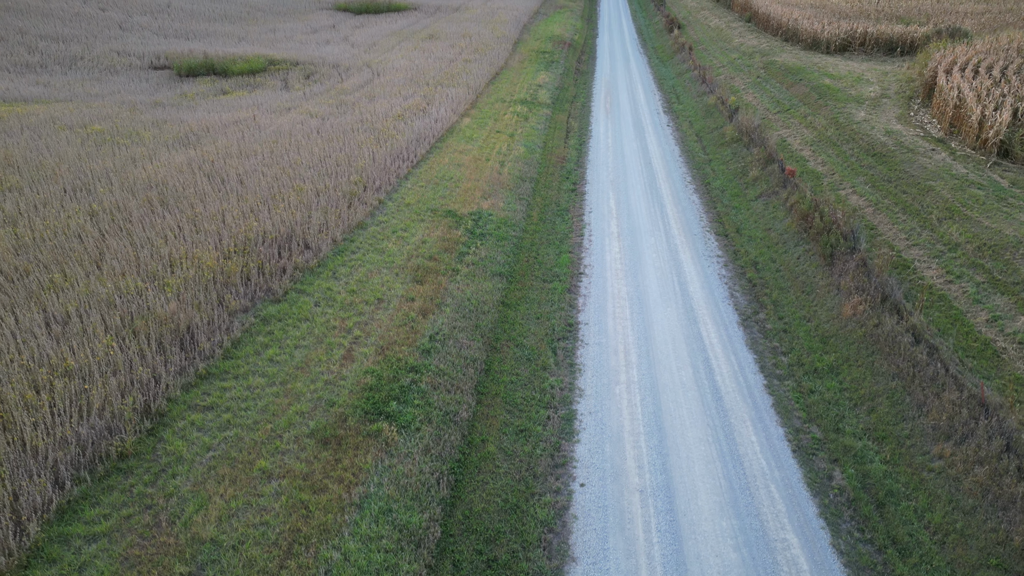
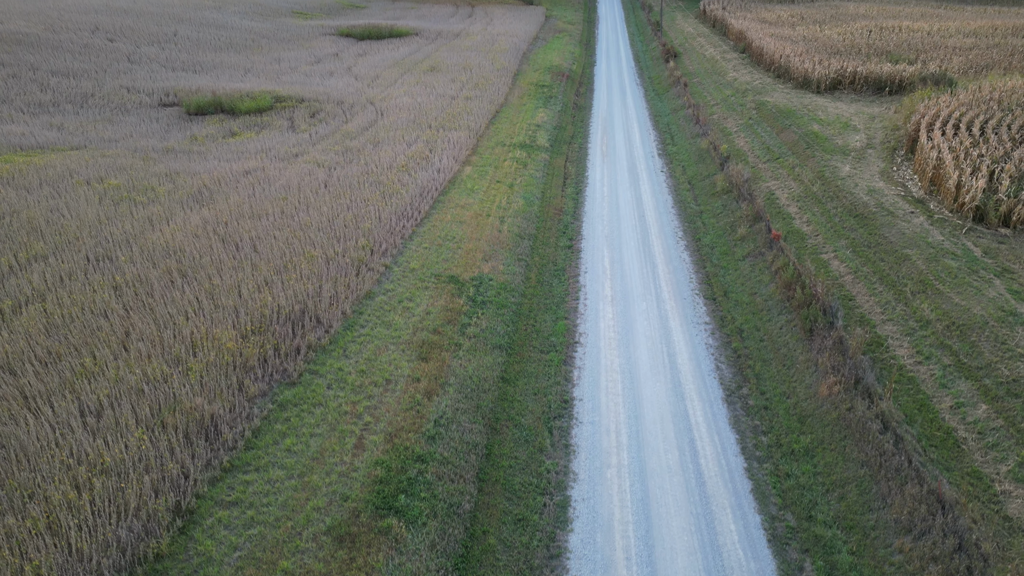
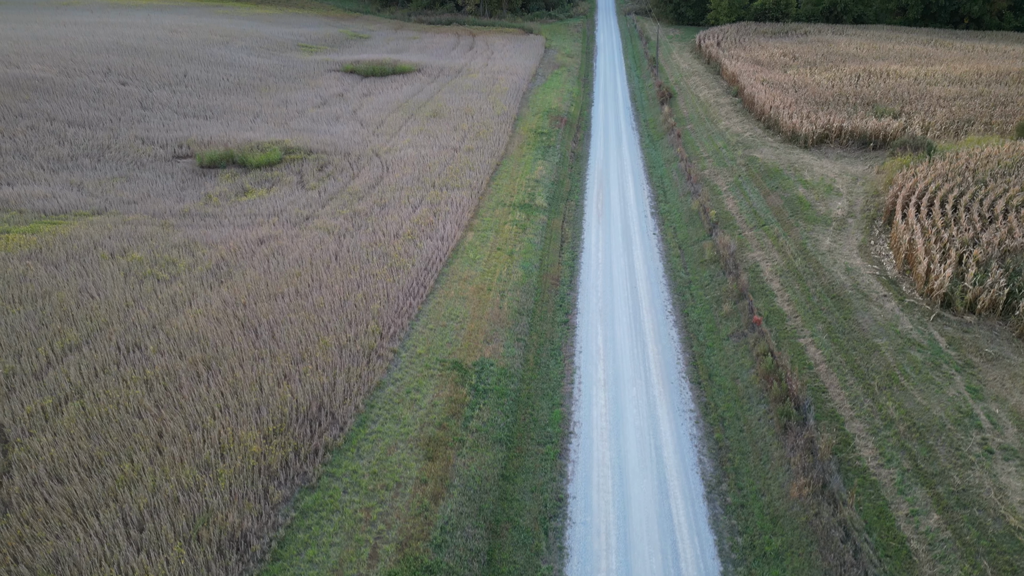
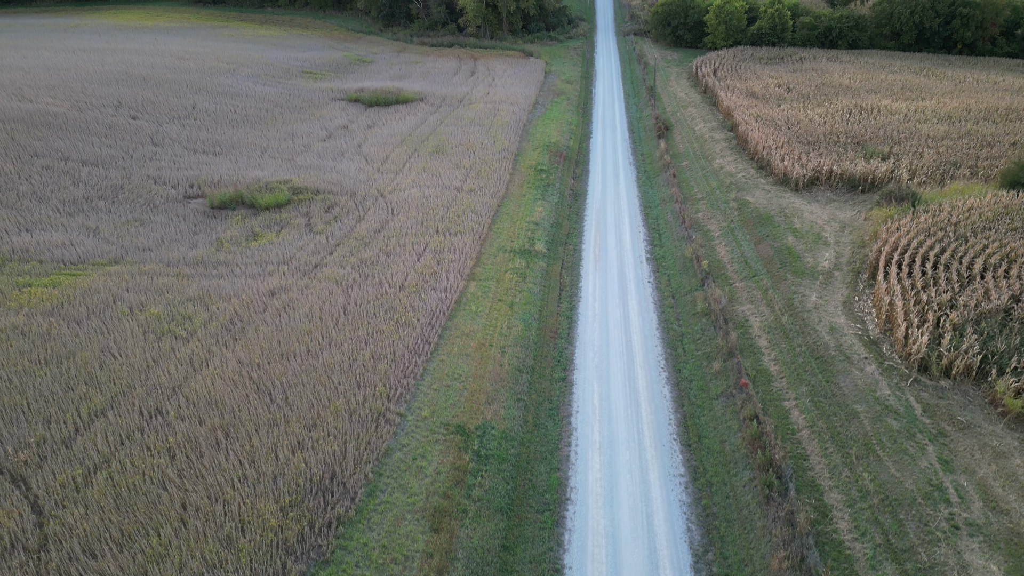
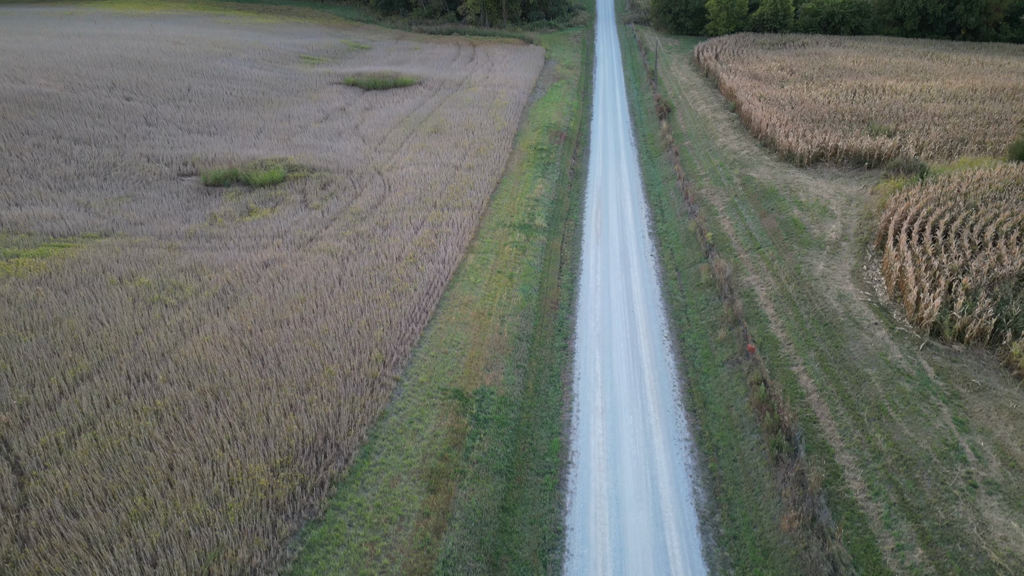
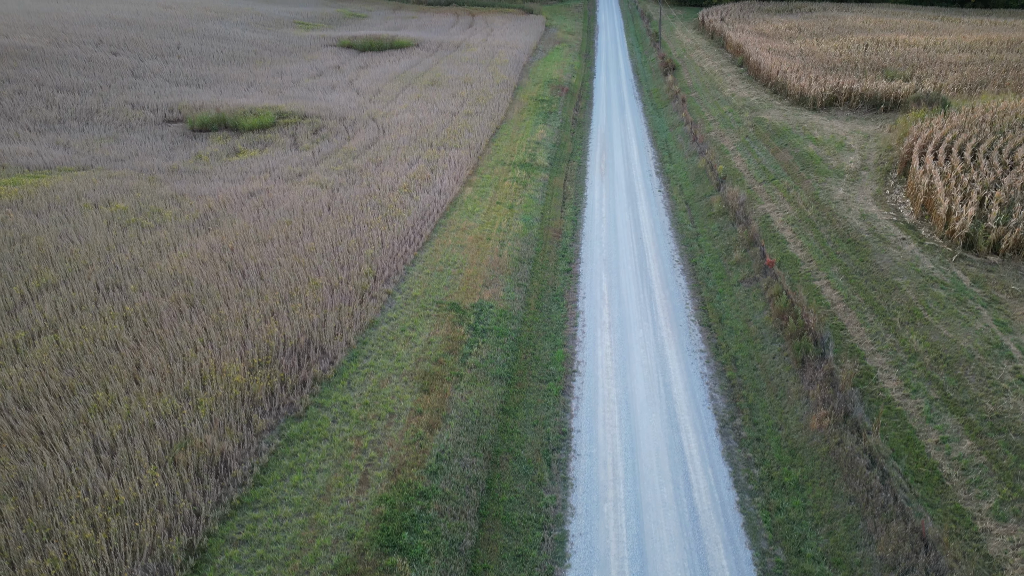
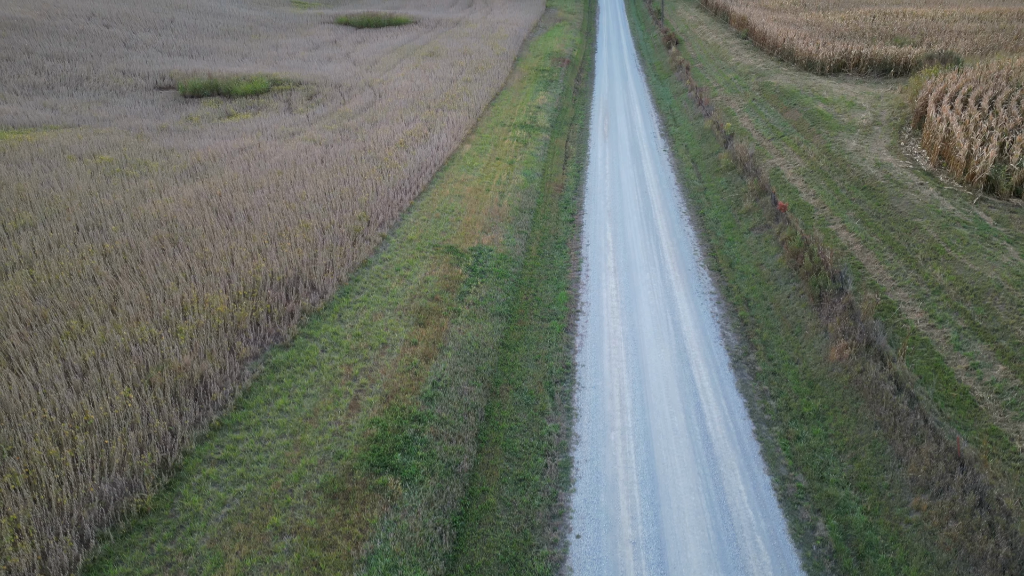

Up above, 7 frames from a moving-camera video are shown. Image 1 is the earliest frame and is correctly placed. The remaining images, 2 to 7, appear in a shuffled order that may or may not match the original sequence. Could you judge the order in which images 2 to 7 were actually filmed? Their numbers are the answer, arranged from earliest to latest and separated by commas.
7, 2, 6, 3, 5, 4
